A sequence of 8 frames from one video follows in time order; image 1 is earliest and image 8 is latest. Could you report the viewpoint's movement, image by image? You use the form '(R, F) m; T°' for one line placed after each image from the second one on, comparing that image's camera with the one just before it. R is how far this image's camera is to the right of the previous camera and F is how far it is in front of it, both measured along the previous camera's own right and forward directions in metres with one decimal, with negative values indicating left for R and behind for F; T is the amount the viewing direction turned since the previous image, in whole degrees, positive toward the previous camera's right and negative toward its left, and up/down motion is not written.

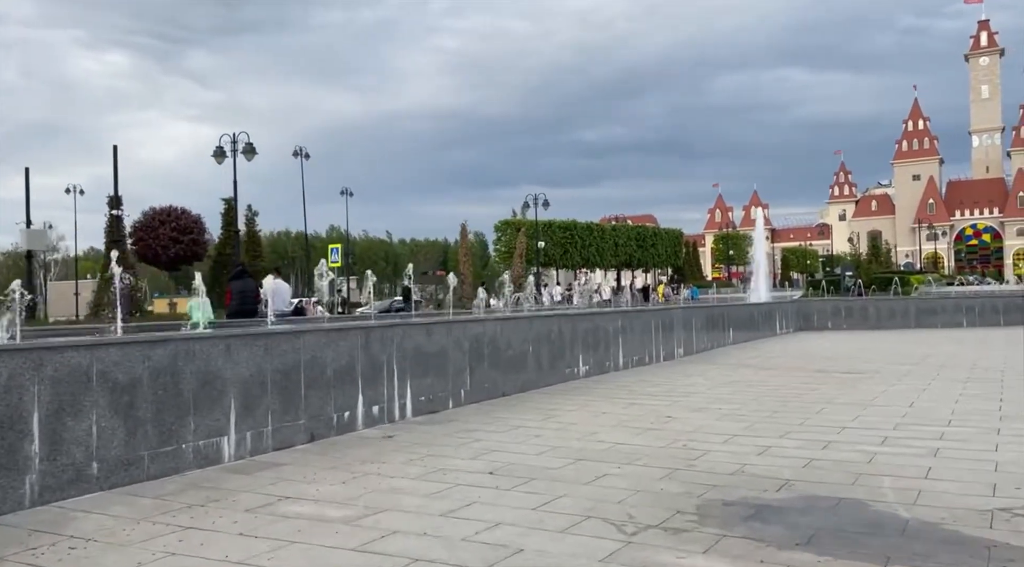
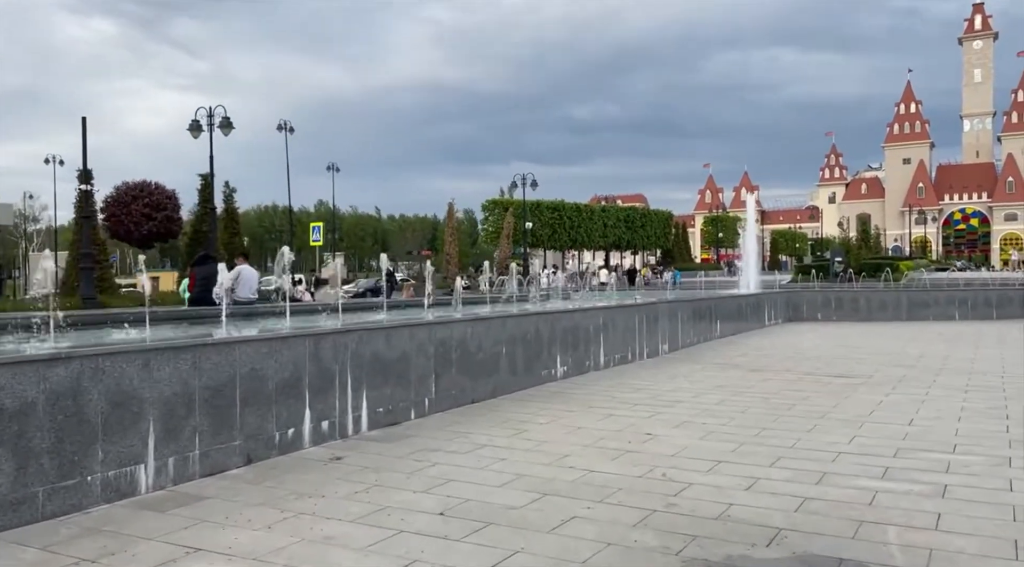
(+0.1, +0.6) m; +1°
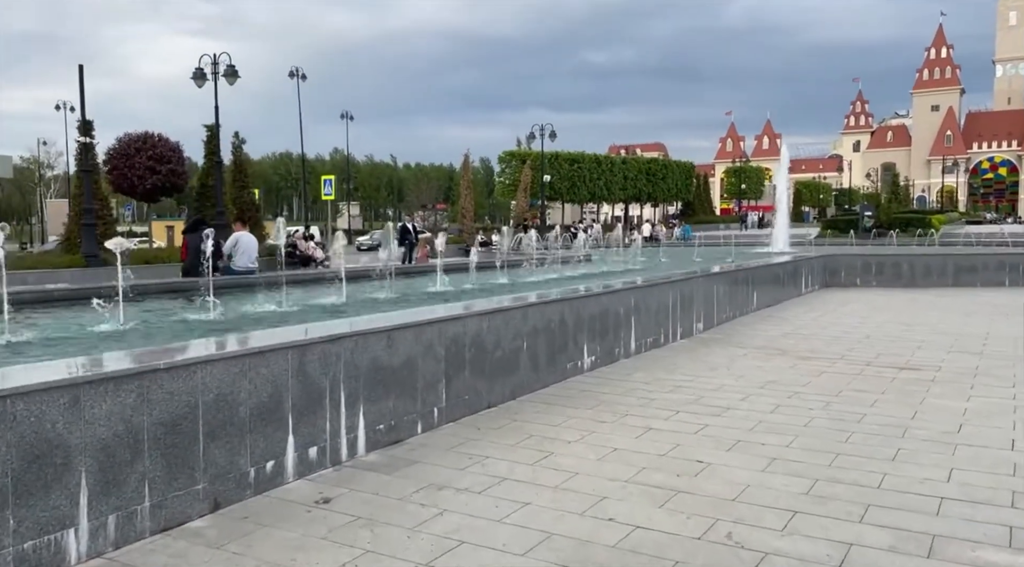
(0.0, +1.0) m; -1°
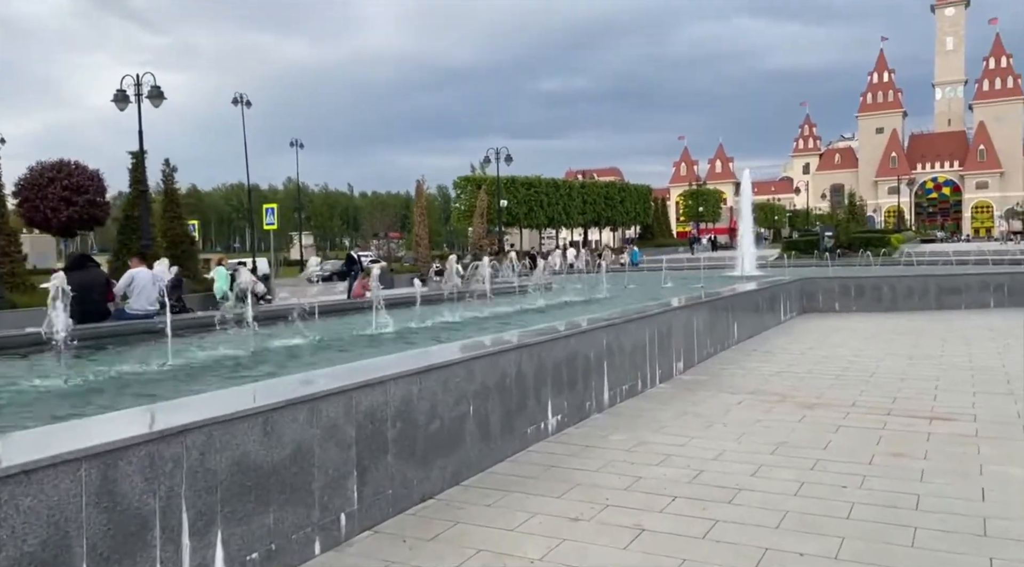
(+0.1, +1.5) m; +3°
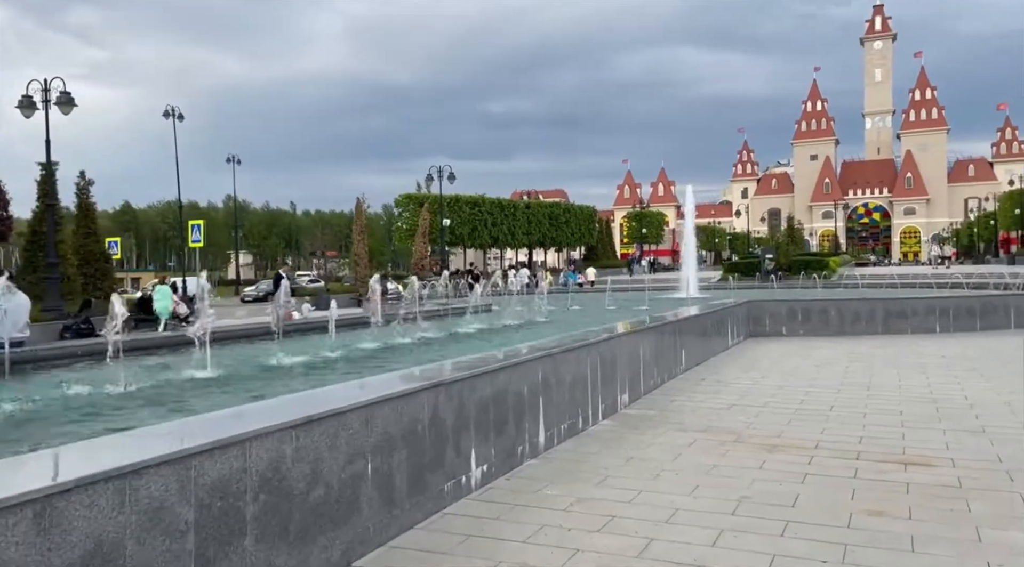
(+0.2, +0.9) m; +4°
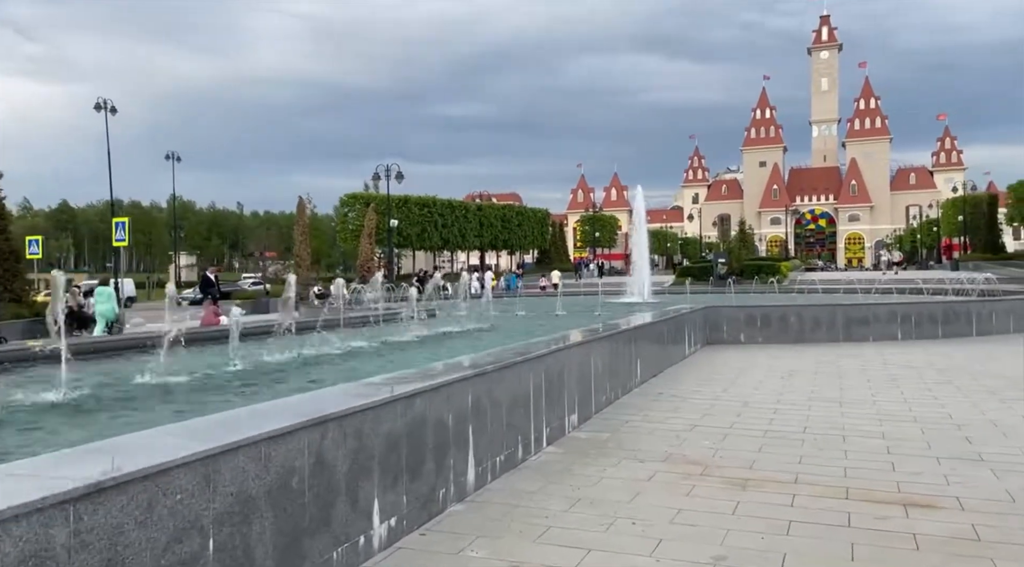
(+0.2, +1.1) m; +3°
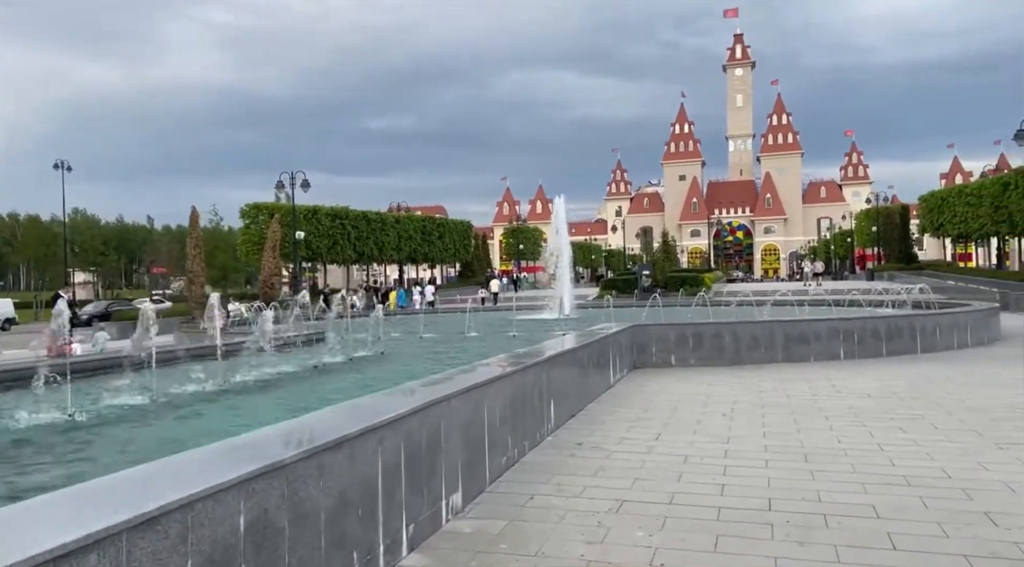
(+0.4, +2.1) m; +5°
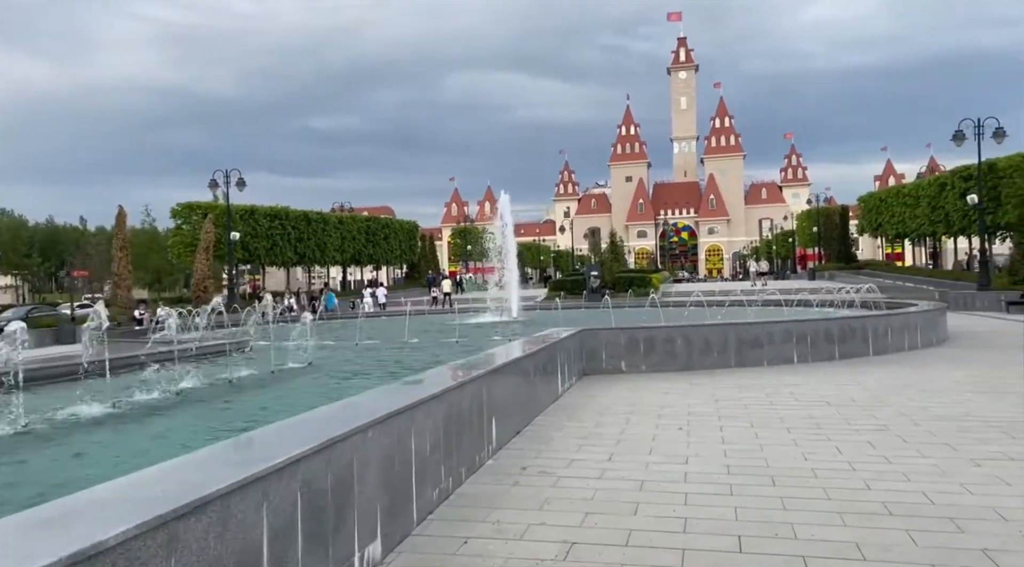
(+0.1, +0.8) m; +3°
